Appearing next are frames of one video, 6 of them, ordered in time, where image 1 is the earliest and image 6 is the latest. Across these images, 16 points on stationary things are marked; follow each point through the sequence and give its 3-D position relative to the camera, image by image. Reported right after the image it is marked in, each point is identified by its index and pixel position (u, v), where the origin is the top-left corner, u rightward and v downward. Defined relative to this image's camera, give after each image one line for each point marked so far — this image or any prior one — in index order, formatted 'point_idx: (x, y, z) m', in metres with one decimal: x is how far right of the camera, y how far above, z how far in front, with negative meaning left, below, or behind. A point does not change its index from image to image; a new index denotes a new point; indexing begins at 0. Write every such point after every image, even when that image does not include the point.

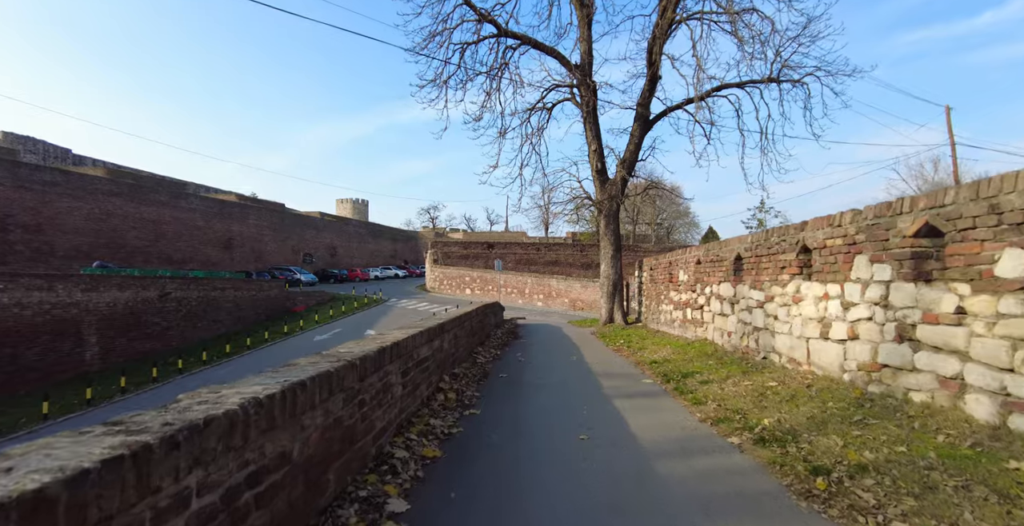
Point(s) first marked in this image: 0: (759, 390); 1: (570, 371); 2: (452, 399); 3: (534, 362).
0: (+3.3, -1.7, +6.4) m
1: (+1.1, -2.0, +8.9) m
2: (-0.8, -1.8, +6.3) m
3: (+0.5, -2.2, +10.2) m
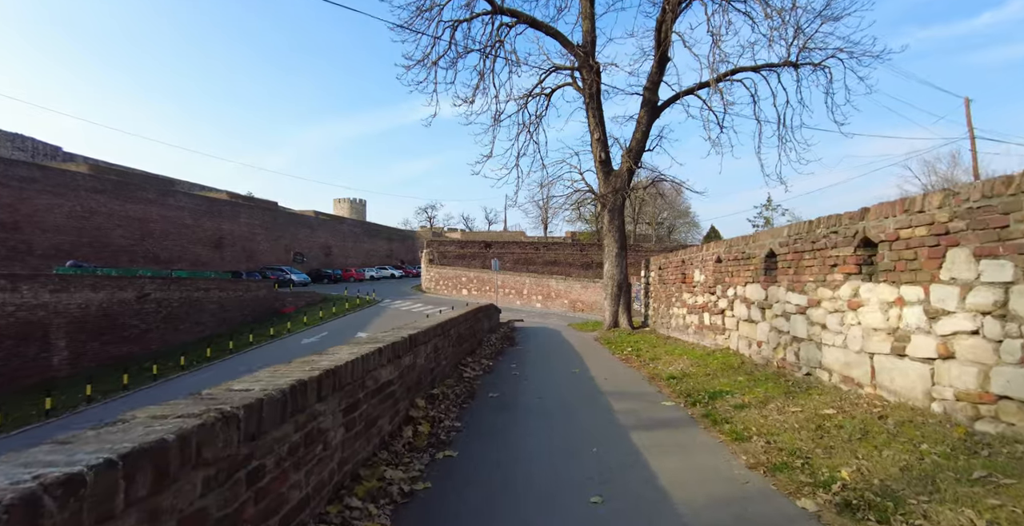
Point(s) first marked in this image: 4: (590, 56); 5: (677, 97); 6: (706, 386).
0: (+3.2, -1.7, +5.0) m
1: (+1.0, -2.0, +7.6) m
2: (-0.9, -1.8, +4.9) m
3: (+0.3, -2.1, +8.8) m
4: (+2.5, +6.6, +15.2) m
5: (+5.5, +5.6, +15.9) m
6: (+3.0, -1.9, +7.3) m
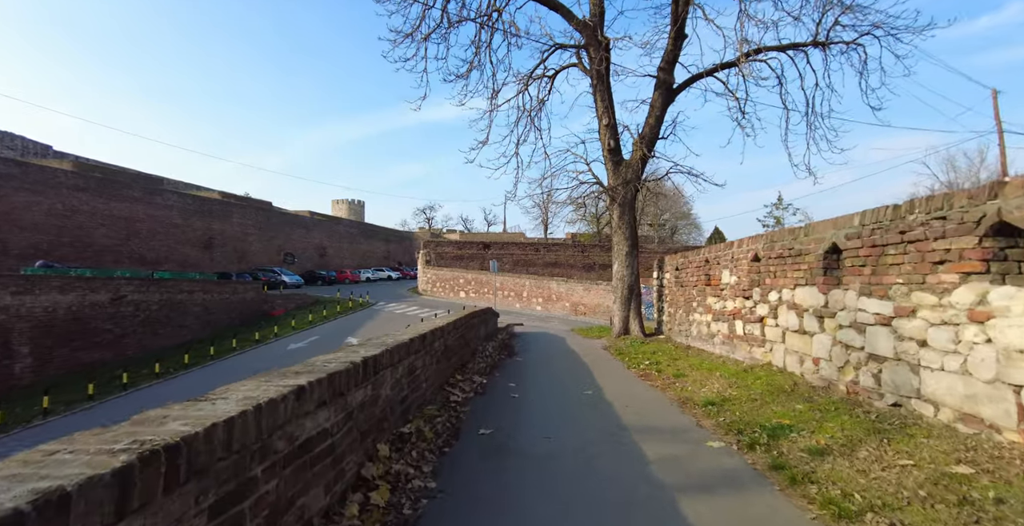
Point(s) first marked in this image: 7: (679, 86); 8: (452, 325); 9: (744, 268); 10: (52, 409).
0: (+3.2, -1.6, +3.5) m
1: (+0.9, -2.0, +6.0) m
2: (-0.9, -1.7, +3.3) m
3: (+0.3, -2.1, +7.2) m
4: (+2.5, +6.6, +13.6) m
5: (+5.5, +5.6, +14.4) m
6: (+2.9, -1.8, +5.7) m
7: (+5.0, +5.3, +14.3) m
8: (-1.1, -1.1, +8.7) m
9: (+4.3, -0.1, +8.9) m
10: (-16.1, -5.1, +16.7) m
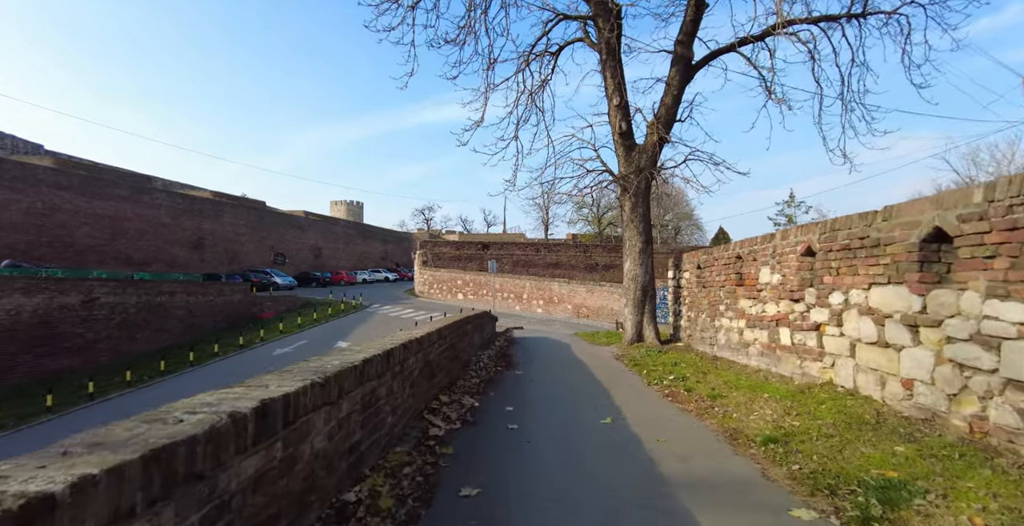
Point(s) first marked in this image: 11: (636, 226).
0: (+3.1, -1.5, +1.9) m
1: (+0.9, -1.9, +4.4) m
2: (-1.0, -1.6, +1.8) m
3: (+0.3, -2.0, +5.7) m
4: (+2.4, +6.7, +12.1) m
5: (+5.5, +5.6, +12.8) m
6: (+2.9, -1.8, +4.1) m
7: (+5.0, +5.4, +12.8) m
8: (-1.1, -1.1, +7.2) m
9: (+4.3, 0.0, +7.3) m
10: (-16.1, -5.1, +15.1) m
11: (+3.3, +1.0, +12.6) m
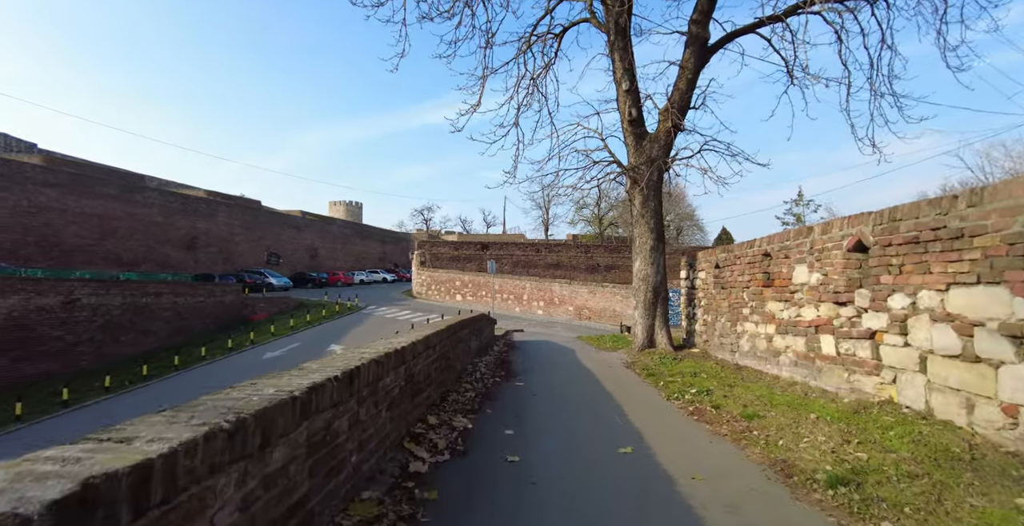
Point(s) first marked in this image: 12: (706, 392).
0: (+3.1, -1.5, +0.9) m
1: (+0.9, -1.8, +3.4) m
2: (-1.0, -1.6, +0.8) m
3: (+0.3, -2.0, +4.7) m
4: (+2.4, +6.7, +11.1) m
5: (+5.5, +5.6, +11.8) m
6: (+2.9, -1.7, +3.1) m
7: (+5.0, +5.4, +11.8) m
8: (-1.1, -1.0, +6.1) m
9: (+4.3, 0.0, +6.3) m
10: (-16.1, -5.0, +14.1) m
11: (+3.3, +1.0, +11.6) m
12: (+3.0, -2.0, +7.5) m
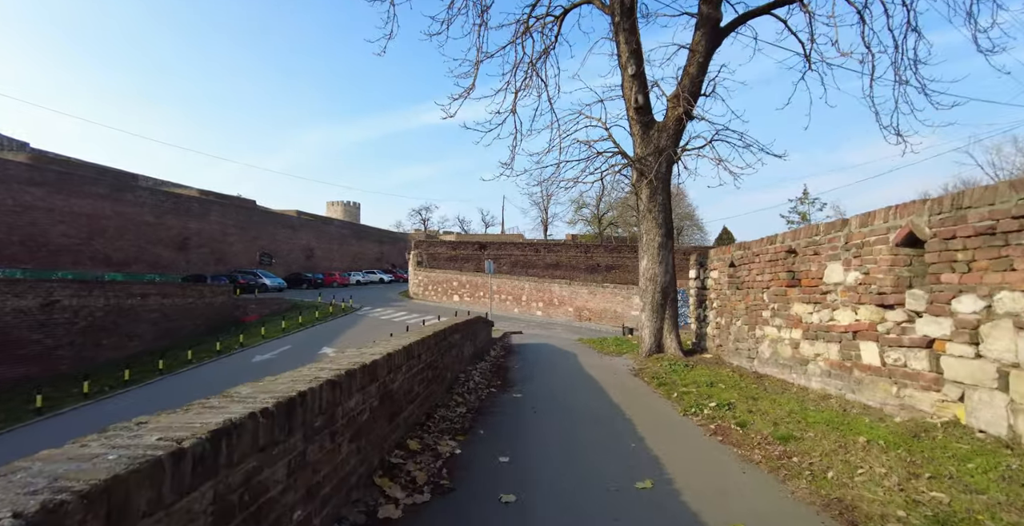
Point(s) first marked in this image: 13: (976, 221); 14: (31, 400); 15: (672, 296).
0: (+3.1, -1.4, +0.1) m
1: (+0.9, -1.8, +2.6) m
2: (-1.0, -1.5, -0.1) m
3: (+0.2, -1.9, +3.8) m
4: (+2.4, +6.7, +10.3) m
5: (+5.4, +5.7, +11.0) m
6: (+2.9, -1.7, +2.3) m
7: (+4.9, +5.4, +10.9) m
8: (-1.2, -1.0, +5.3) m
9: (+4.2, +0.1, +5.5) m
10: (-16.2, -5.0, +13.2) m
11: (+3.2, +1.0, +10.7) m
12: (+2.9, -2.0, +6.6) m
13: (+4.2, +0.4, +4.3) m
14: (-17.6, -5.0, +17.5) m
15: (+3.6, -0.7, +10.9) m
